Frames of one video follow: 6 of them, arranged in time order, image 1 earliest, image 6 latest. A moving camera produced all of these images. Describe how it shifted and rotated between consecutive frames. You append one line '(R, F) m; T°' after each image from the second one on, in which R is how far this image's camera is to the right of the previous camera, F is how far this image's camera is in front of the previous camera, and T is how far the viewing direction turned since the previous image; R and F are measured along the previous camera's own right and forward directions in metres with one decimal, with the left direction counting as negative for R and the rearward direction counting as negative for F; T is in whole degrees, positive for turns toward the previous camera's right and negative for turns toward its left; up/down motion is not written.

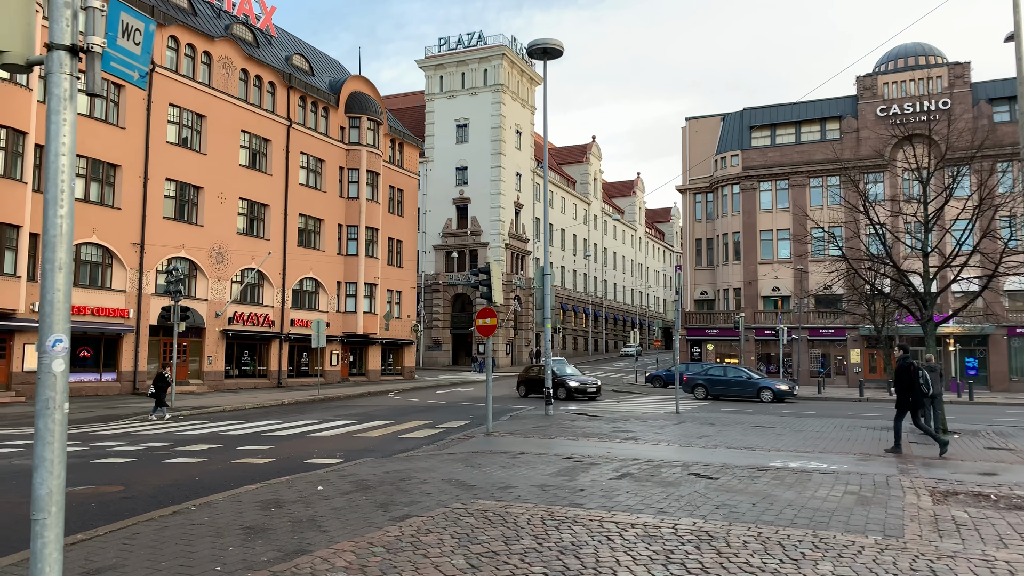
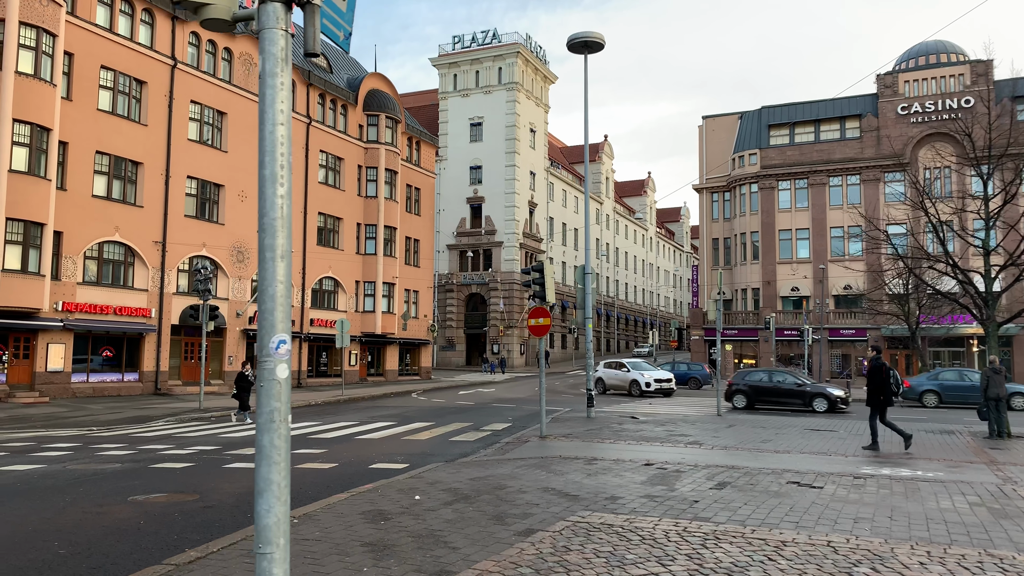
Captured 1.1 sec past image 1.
(-1.0, +0.4) m; 0°
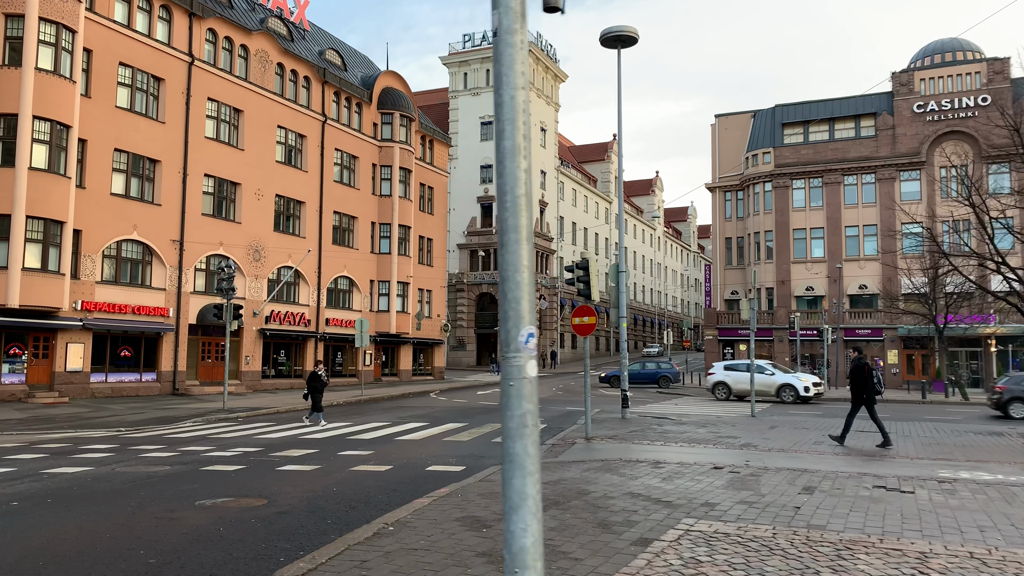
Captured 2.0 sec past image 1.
(-0.8, +0.3) m; 0°
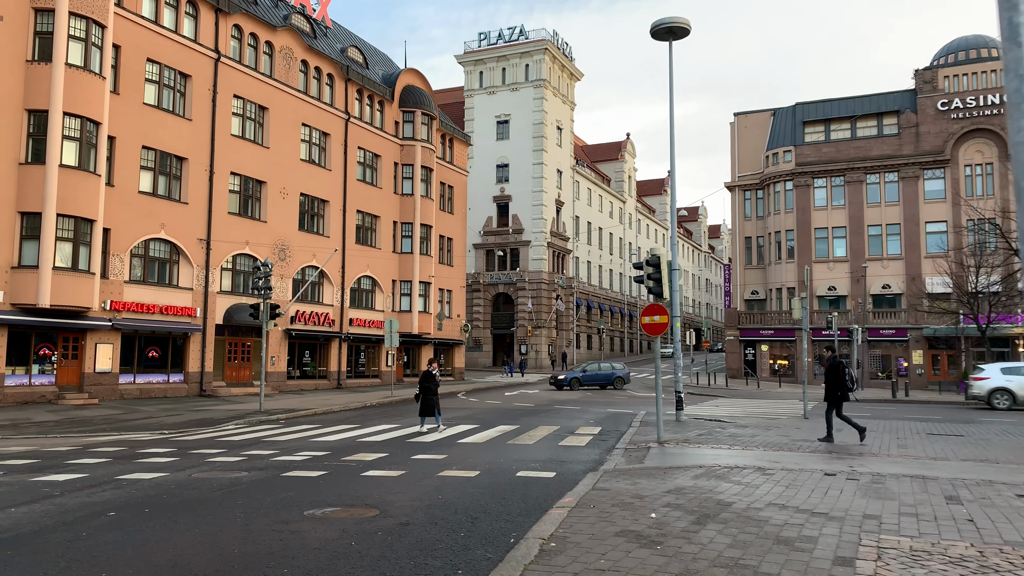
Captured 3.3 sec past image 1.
(-1.2, +0.5) m; 0°
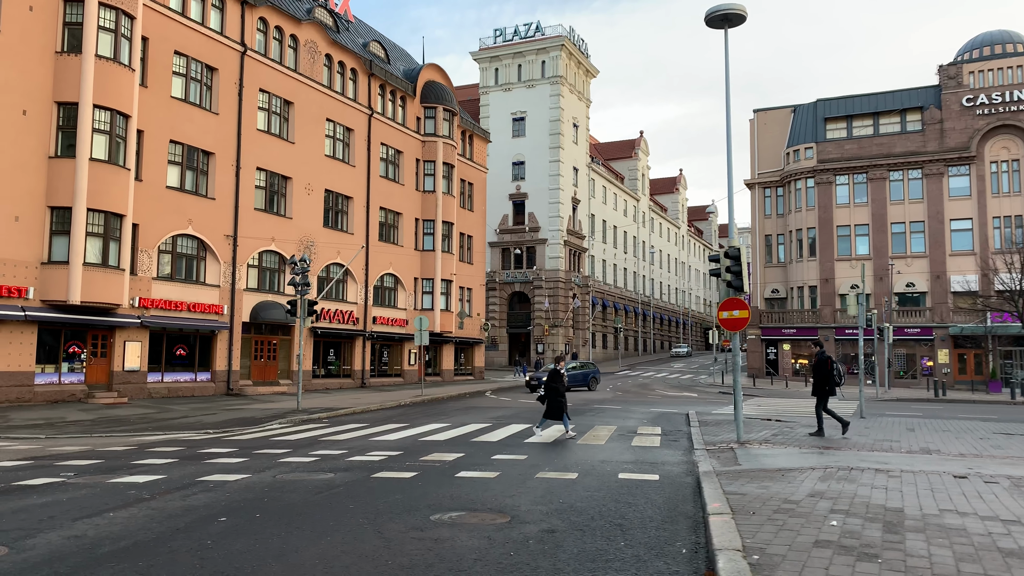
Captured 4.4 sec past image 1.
(-1.2, +0.6) m; 0°
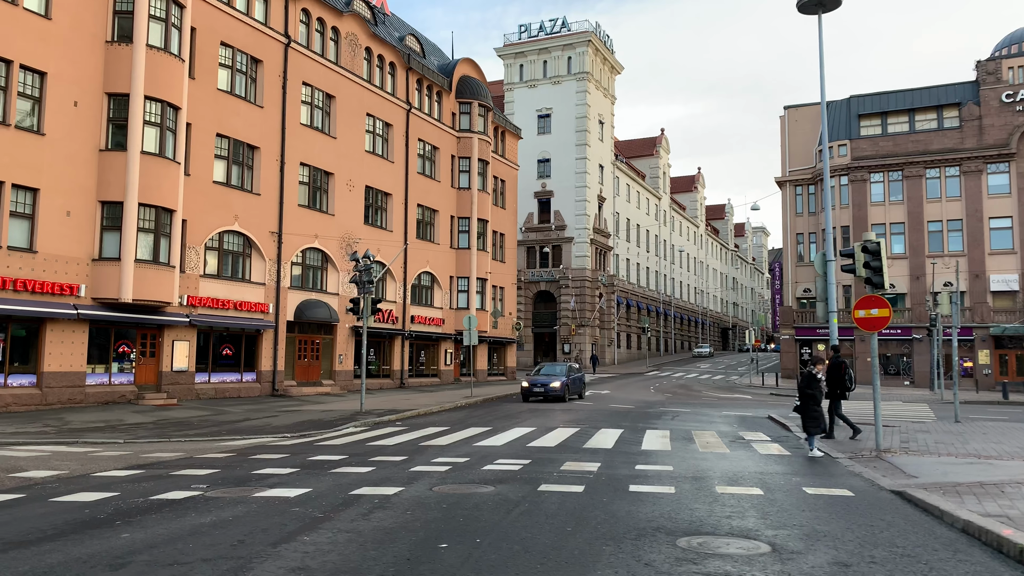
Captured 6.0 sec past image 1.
(-2.0, +0.8) m; 0°
